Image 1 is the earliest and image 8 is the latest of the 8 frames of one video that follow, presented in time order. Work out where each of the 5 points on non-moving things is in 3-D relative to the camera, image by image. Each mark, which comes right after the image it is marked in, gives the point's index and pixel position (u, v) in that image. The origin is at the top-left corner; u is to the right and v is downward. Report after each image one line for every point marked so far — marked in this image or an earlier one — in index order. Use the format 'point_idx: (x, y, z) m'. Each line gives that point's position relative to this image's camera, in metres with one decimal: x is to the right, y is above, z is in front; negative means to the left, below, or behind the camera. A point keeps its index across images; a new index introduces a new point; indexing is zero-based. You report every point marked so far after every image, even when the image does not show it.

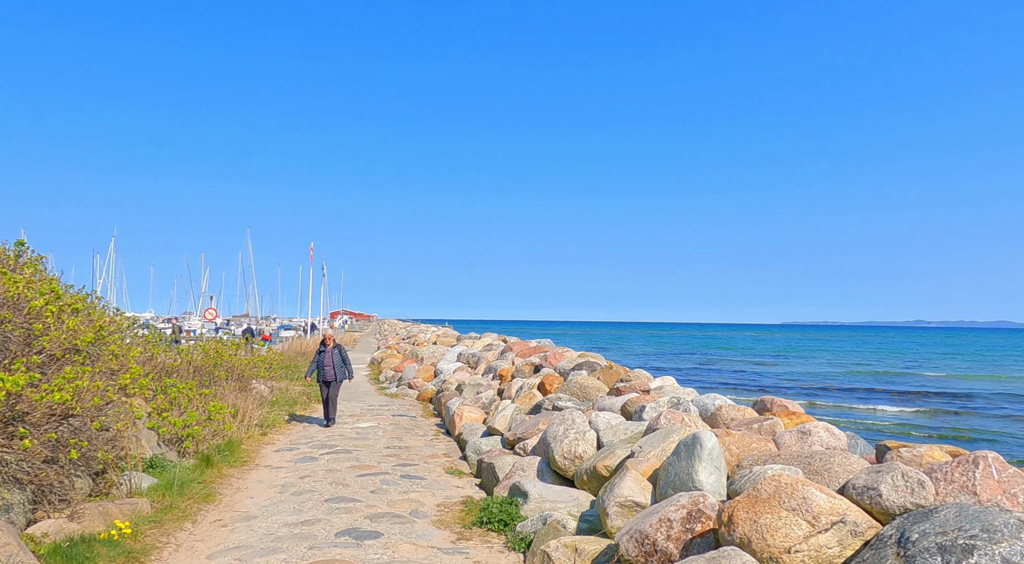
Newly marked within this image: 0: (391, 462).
0: (-1.6, -2.4, +10.8) m
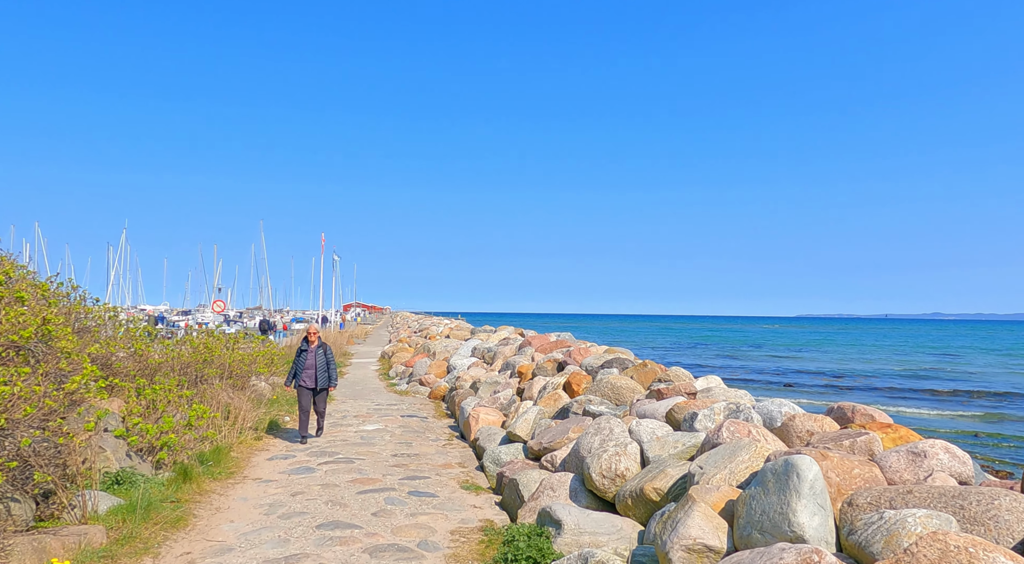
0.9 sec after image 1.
0: (-1.3, -2.2, +9.4) m
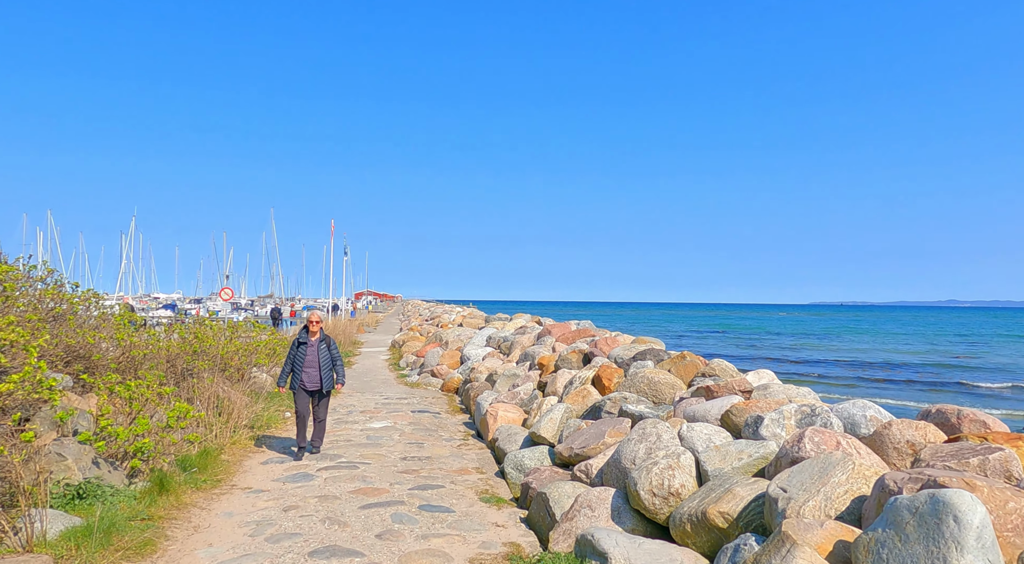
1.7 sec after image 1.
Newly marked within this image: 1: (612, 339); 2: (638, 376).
0: (-1.1, -2.0, +8.3) m
1: (+1.6, -0.9, +13.0) m
2: (+1.5, -1.1, +9.7) m
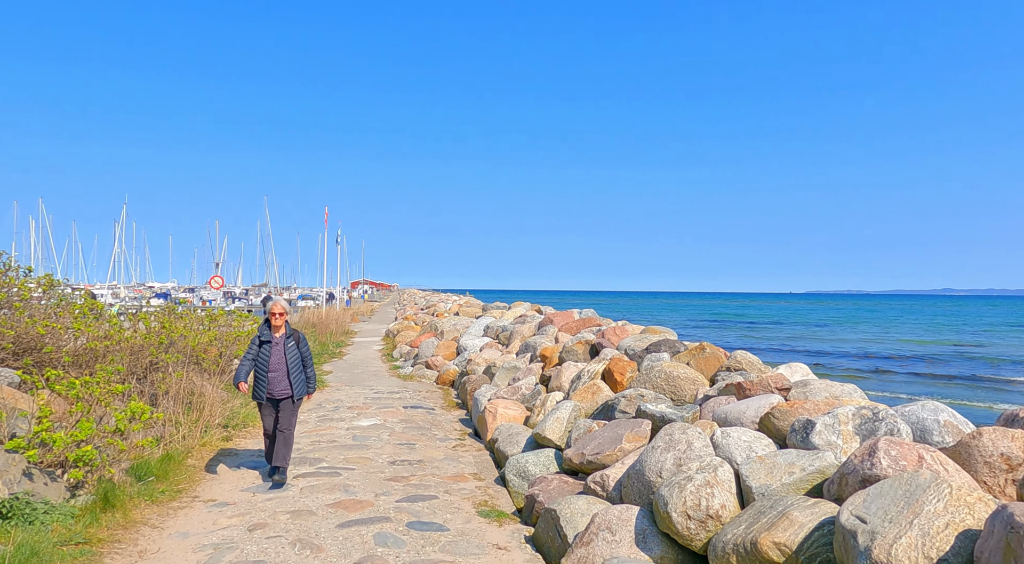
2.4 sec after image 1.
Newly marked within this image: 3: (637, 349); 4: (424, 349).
0: (-1.0, -1.9, +7.2) m
1: (+1.6, -0.7, +12.0) m
2: (+1.5, -0.9, +8.7) m
3: (+1.6, -0.9, +10.4) m
4: (-2.1, -1.6, +19.1) m
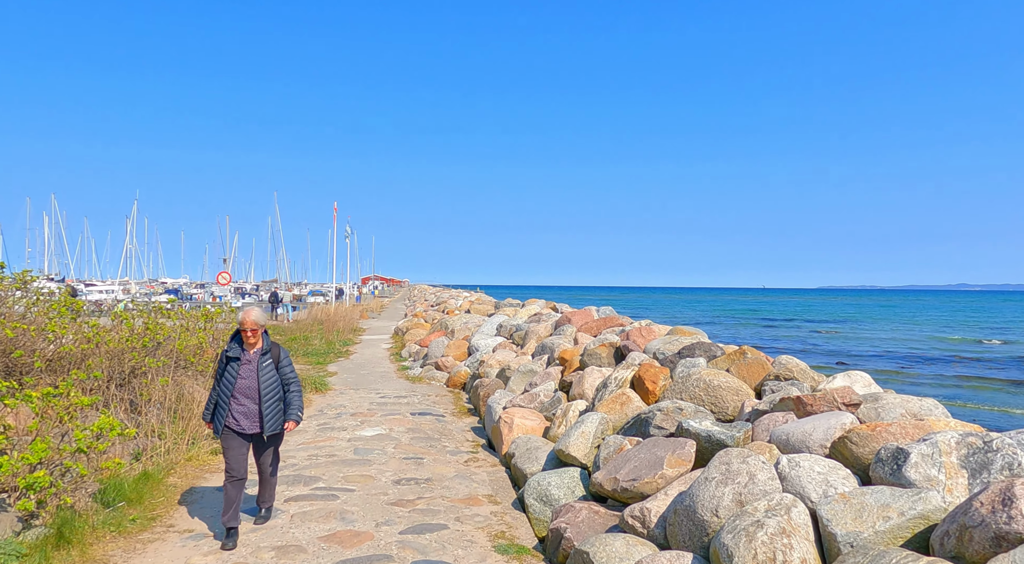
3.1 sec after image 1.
0: (-0.9, -1.9, +6.3) m
1: (+1.8, -0.6, +11.0) m
2: (+1.7, -0.9, +7.7) m
3: (+1.8, -0.8, +9.4) m
4: (-1.7, -1.5, +18.2) m
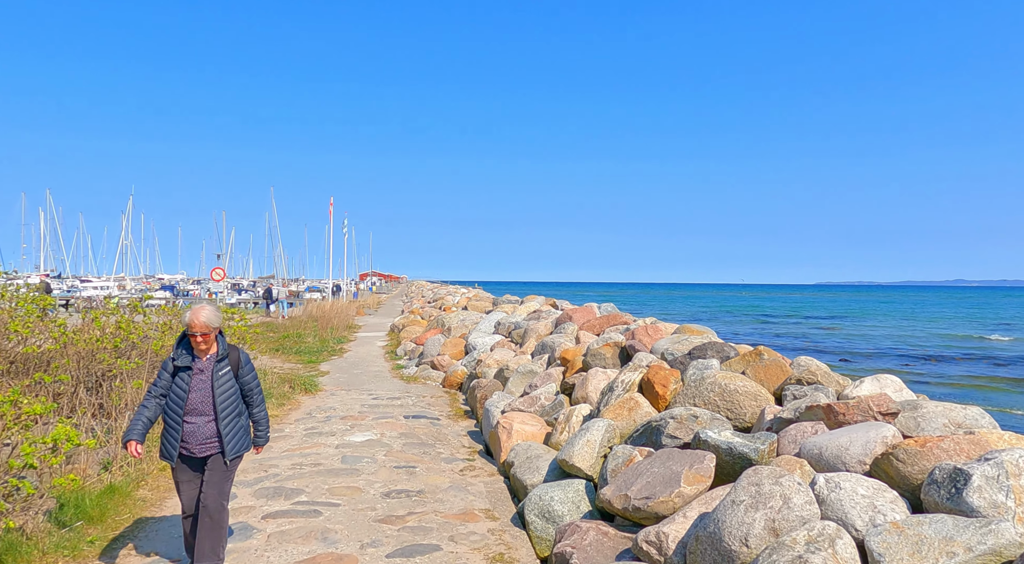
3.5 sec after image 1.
0: (-0.9, -1.8, +5.7) m
1: (+1.8, -0.6, +10.4) m
2: (+1.7, -0.9, +7.1) m
3: (+1.8, -0.8, +8.9) m
4: (-1.8, -1.4, +17.6) m
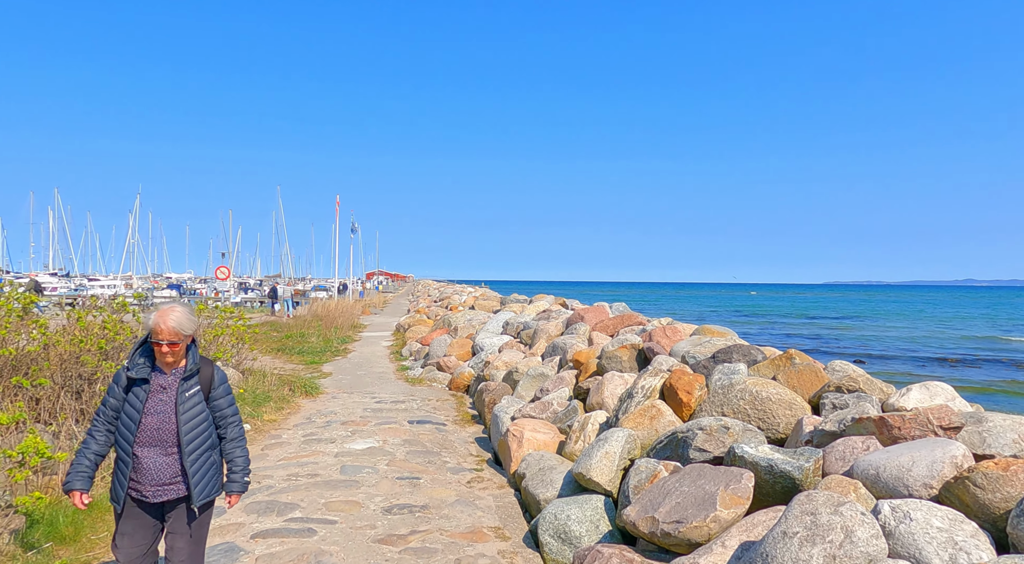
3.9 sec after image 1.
0: (-0.8, -1.8, +5.2) m
1: (+1.9, -0.6, +9.9) m
2: (+1.8, -0.9, +6.5) m
3: (+1.9, -0.8, +8.3) m
4: (-1.6, -1.4, +17.0) m
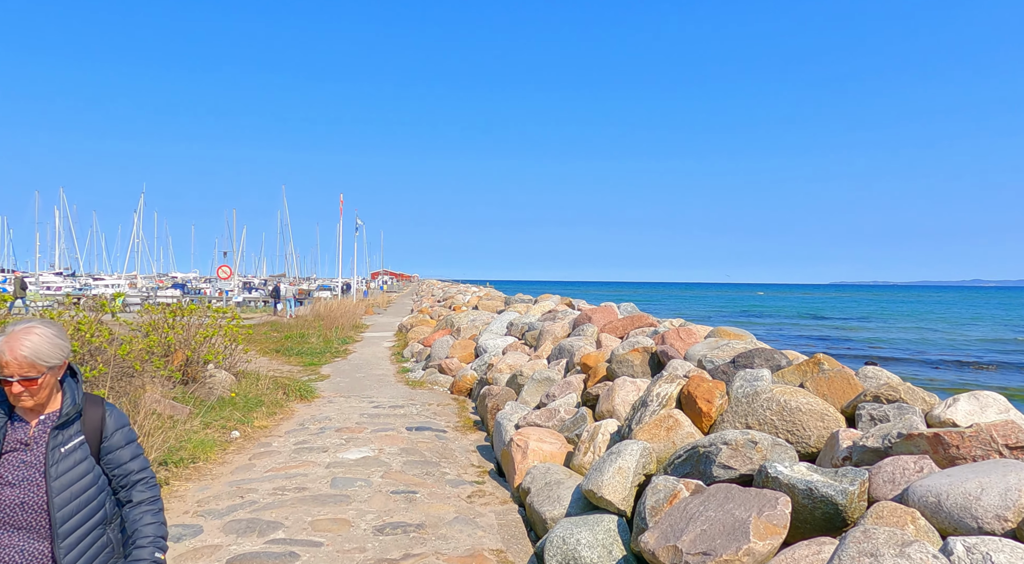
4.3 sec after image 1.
0: (-0.8, -1.8, +4.6) m
1: (+2.0, -0.6, +9.3) m
2: (+1.8, -0.8, +5.9) m
3: (+1.9, -0.7, +7.7) m
4: (-1.5, -1.4, +16.4) m
